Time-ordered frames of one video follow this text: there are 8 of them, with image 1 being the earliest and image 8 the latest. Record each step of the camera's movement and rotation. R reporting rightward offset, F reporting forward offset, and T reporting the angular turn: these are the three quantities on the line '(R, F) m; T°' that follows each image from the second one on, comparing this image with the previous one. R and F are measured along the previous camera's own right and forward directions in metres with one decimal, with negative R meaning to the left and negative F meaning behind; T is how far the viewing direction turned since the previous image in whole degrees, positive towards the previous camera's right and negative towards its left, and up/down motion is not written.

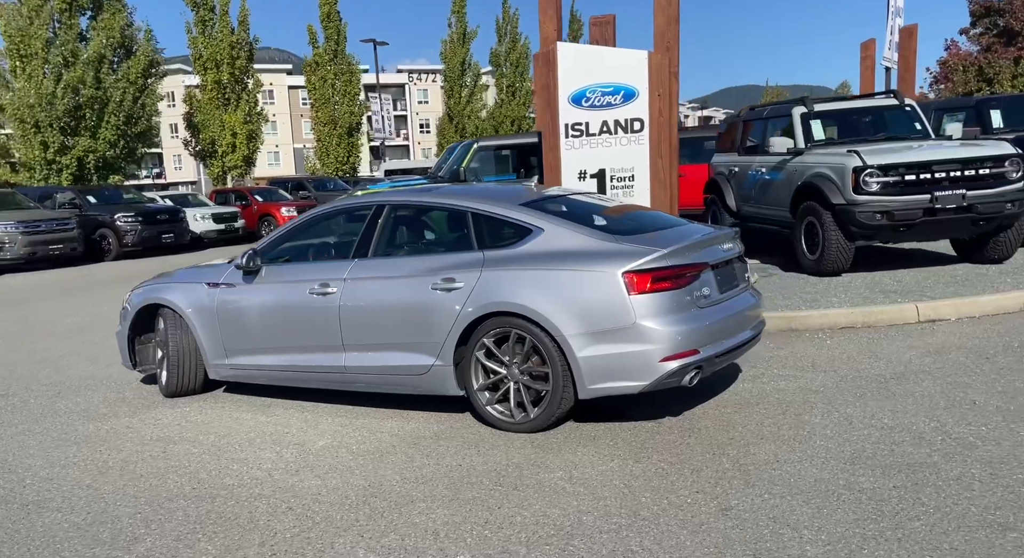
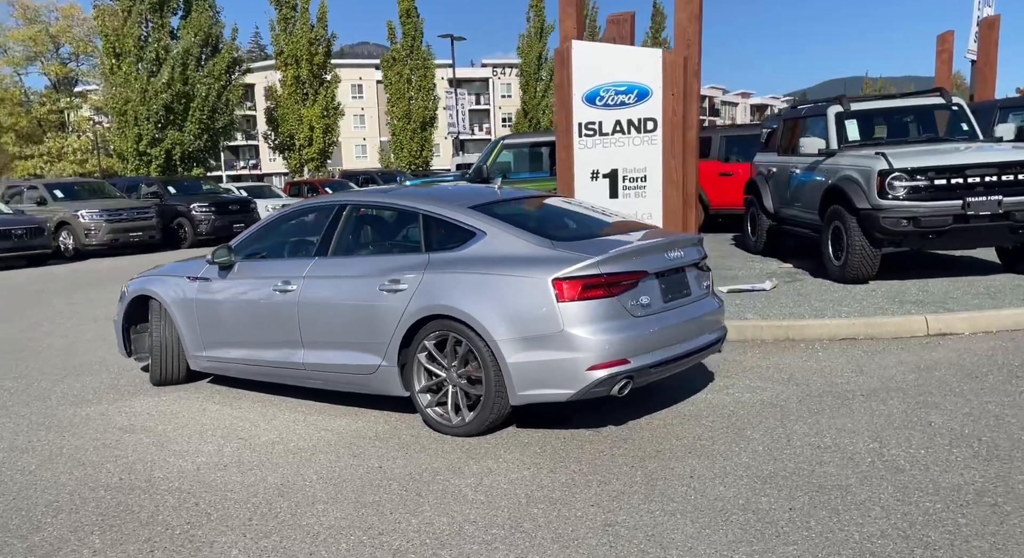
(+0.8, +0.1) m; -5°
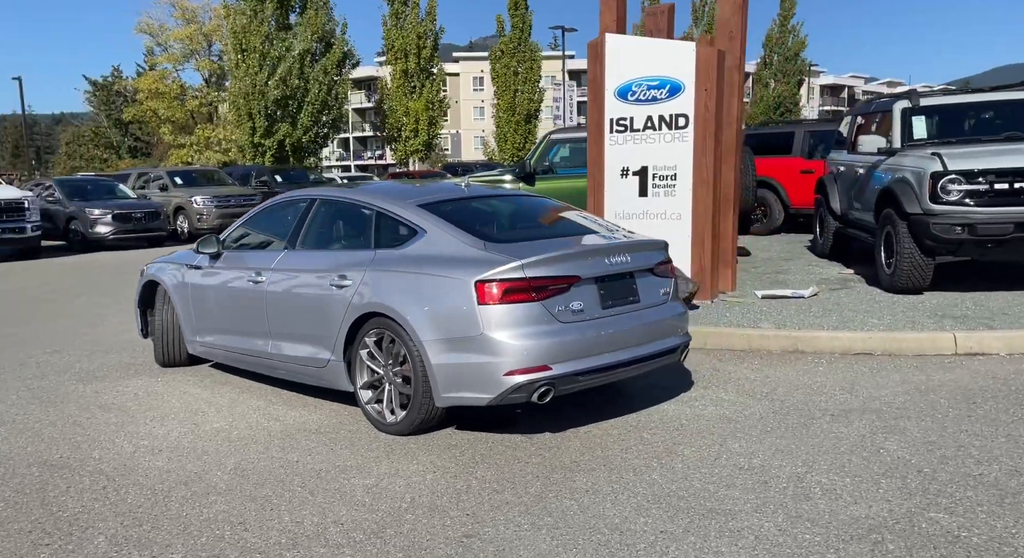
(+1.0, +0.1) m; -7°
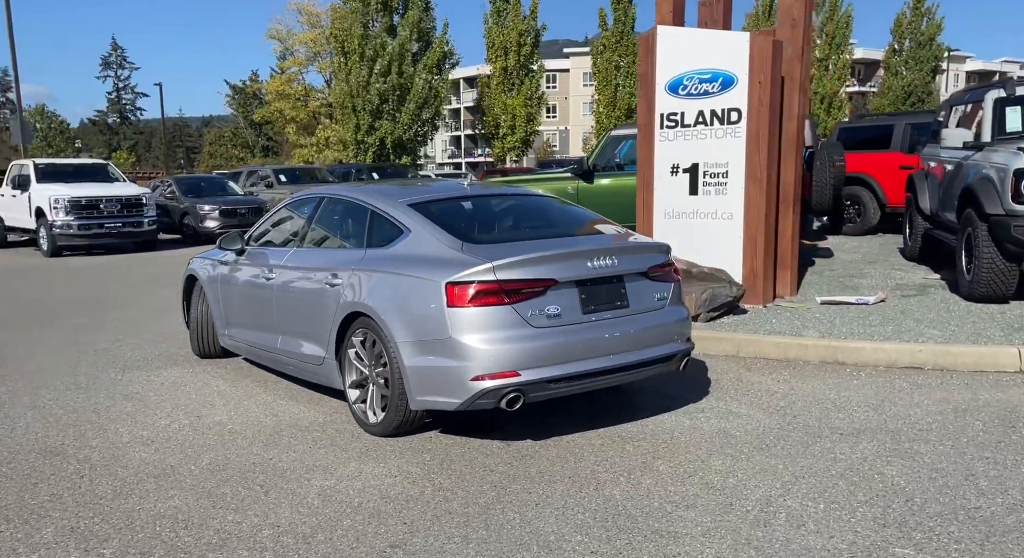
(+0.7, +0.2) m; -7°
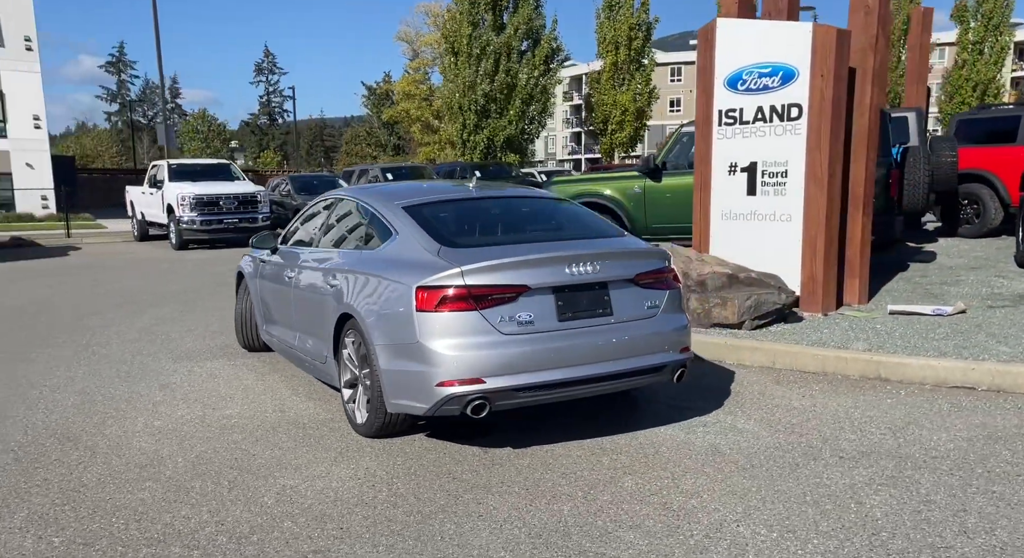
(+0.7, +0.1) m; -8°
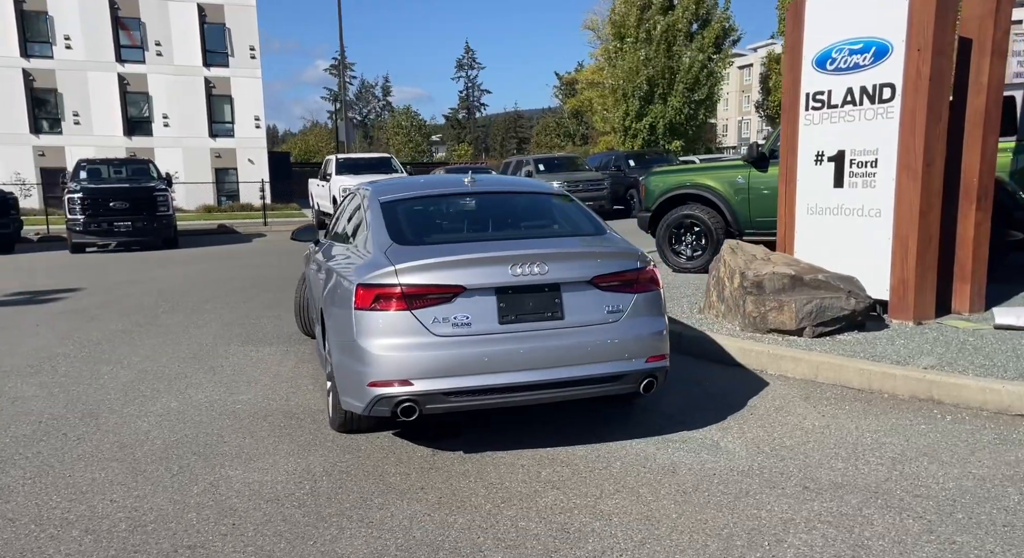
(+1.2, +0.3) m; -13°
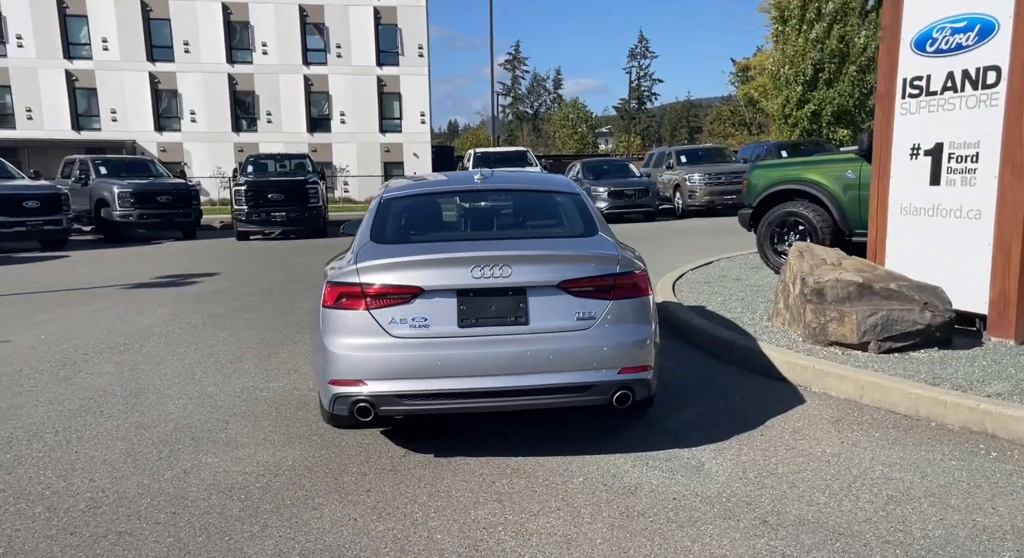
(+0.9, +0.2) m; -11°
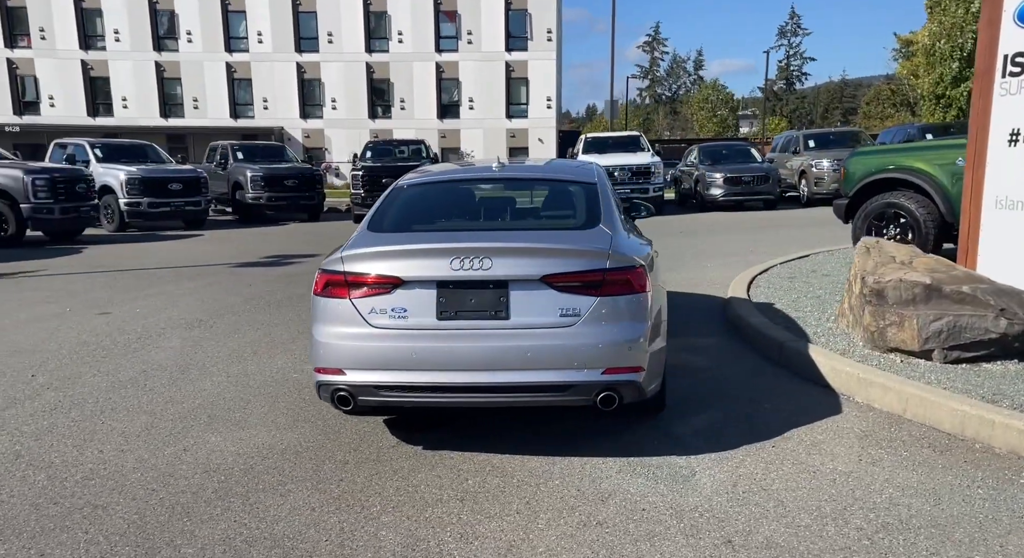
(+0.7, +0.2) m; -9°
